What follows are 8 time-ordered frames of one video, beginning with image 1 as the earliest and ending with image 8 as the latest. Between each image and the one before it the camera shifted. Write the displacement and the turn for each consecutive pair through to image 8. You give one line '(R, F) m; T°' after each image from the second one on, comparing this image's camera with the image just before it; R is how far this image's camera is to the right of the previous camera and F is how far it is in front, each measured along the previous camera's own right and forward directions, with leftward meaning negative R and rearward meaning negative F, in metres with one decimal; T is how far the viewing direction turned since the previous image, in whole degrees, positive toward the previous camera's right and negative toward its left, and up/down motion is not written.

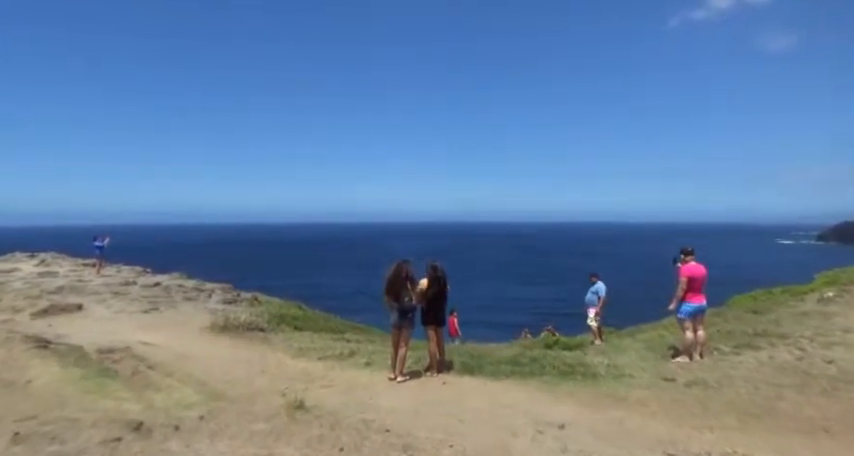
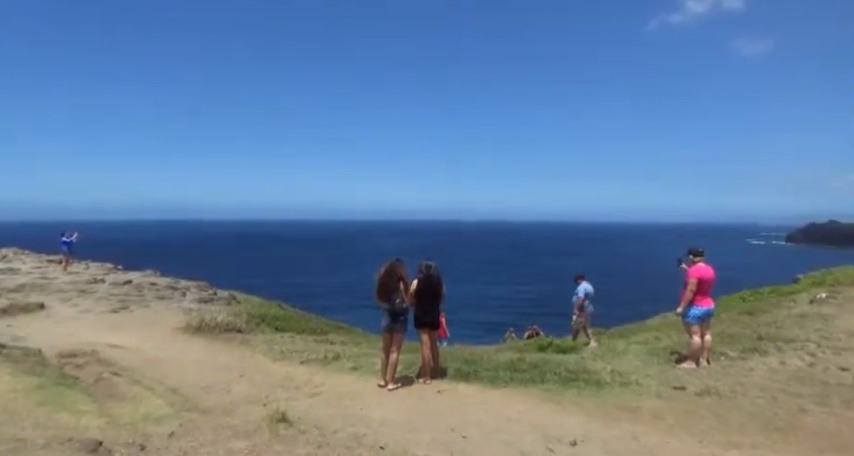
(-0.3, +0.8) m; +2°
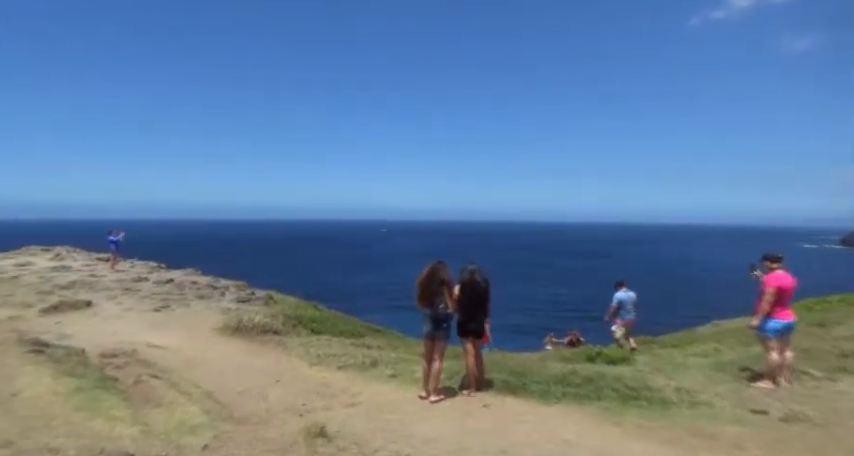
(-0.2, +0.6) m; -3°
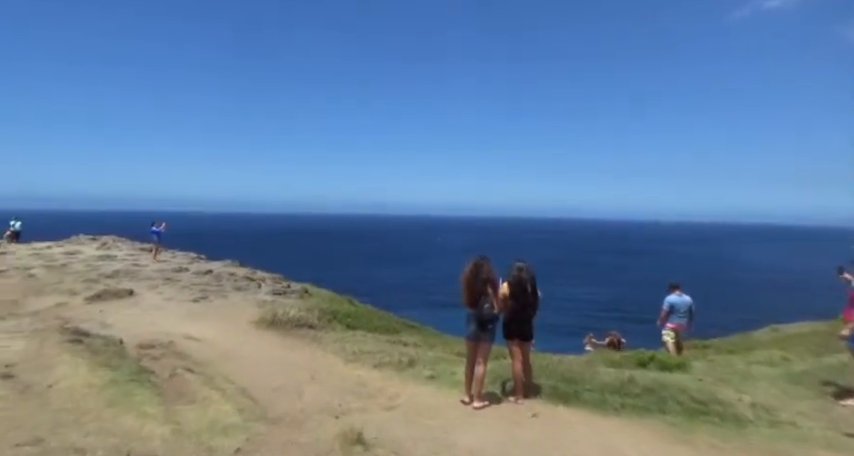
(-0.2, +0.6) m; -3°
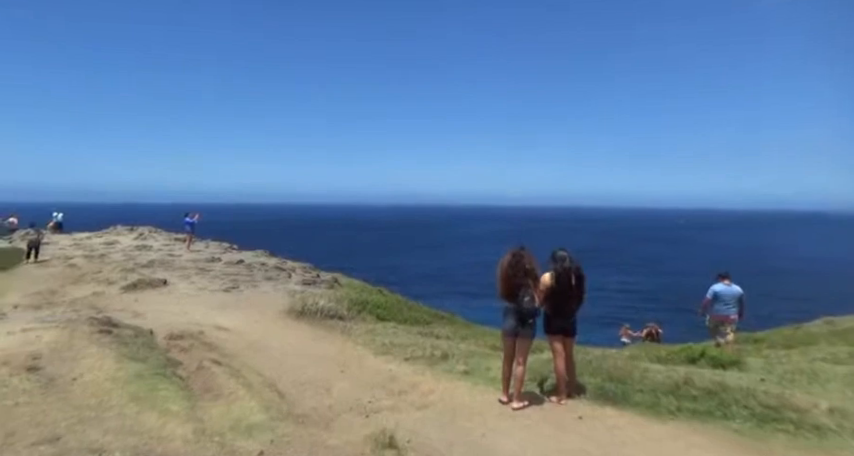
(-0.1, +0.6) m; -3°
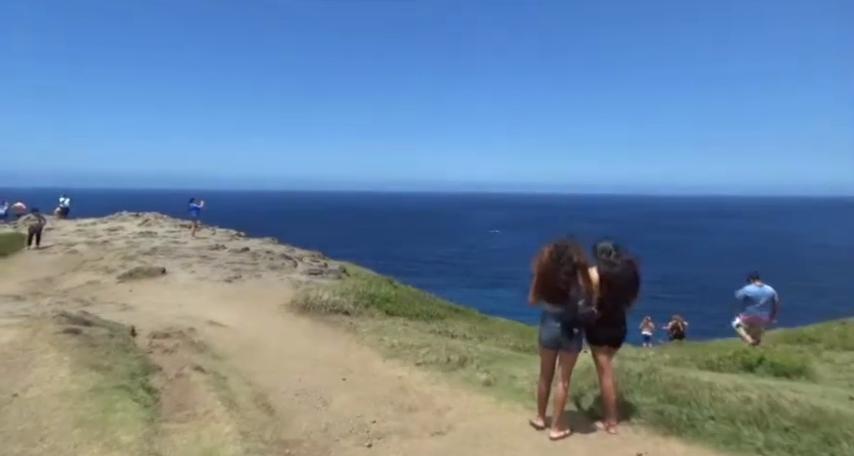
(-0.1, +1.8) m; -1°
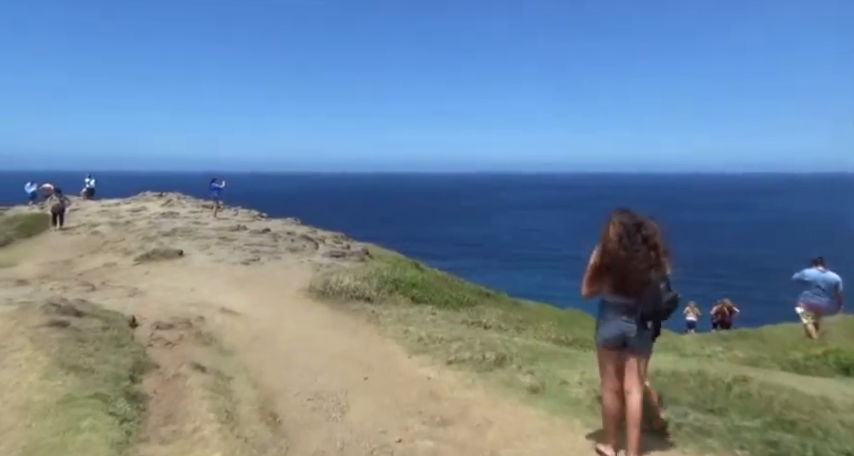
(-0.2, +1.6) m; -2°
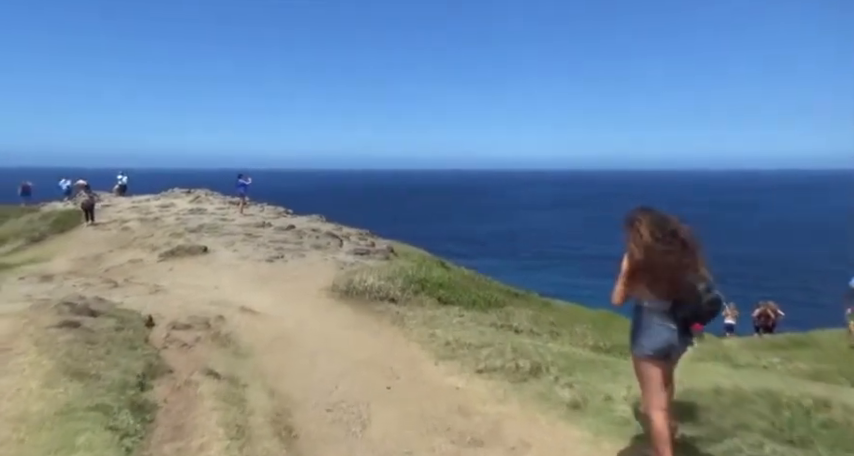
(-0.1, +0.7) m; -2°
